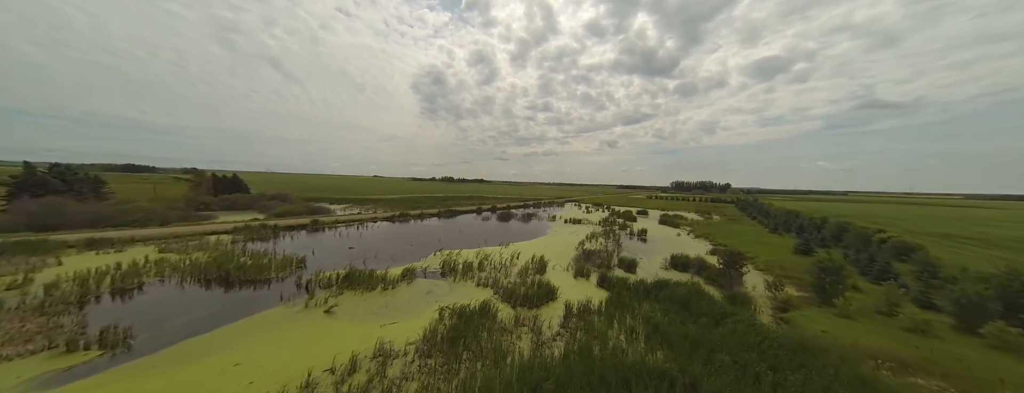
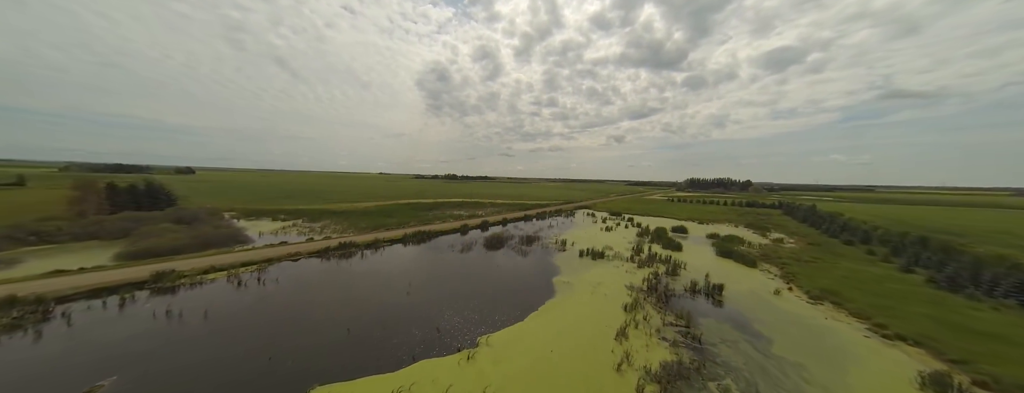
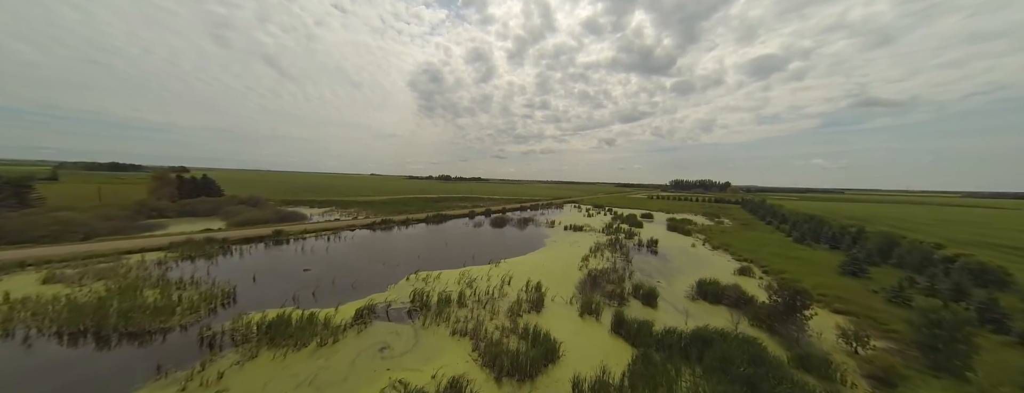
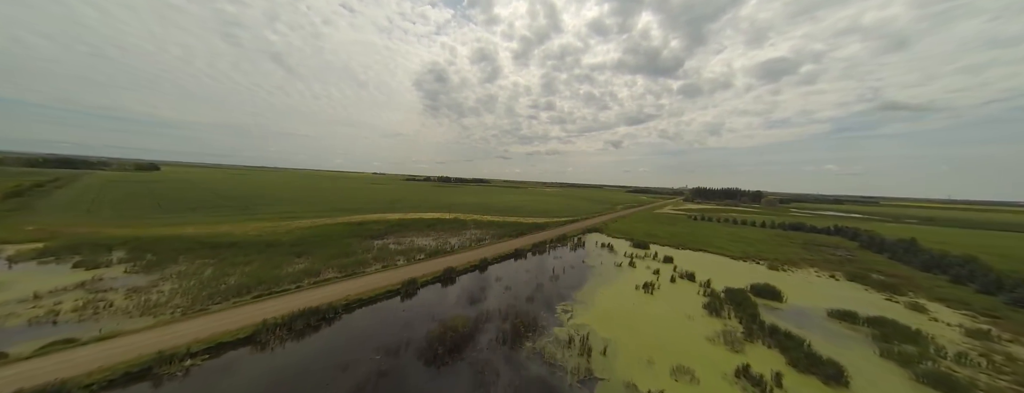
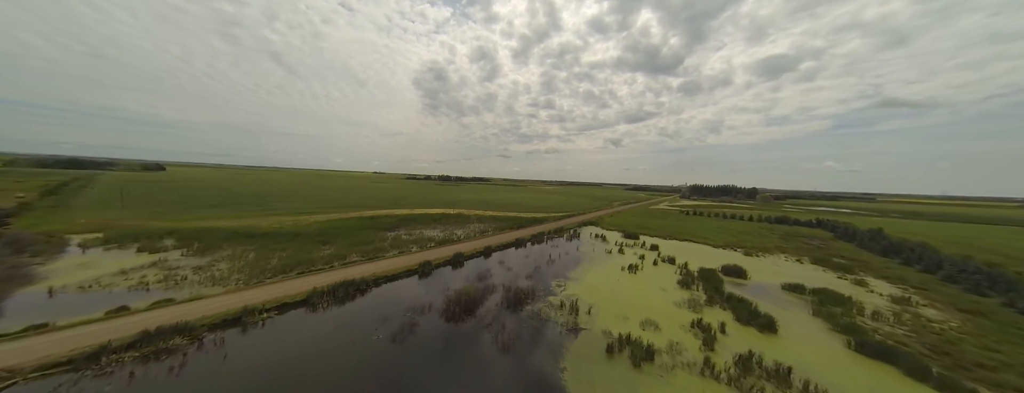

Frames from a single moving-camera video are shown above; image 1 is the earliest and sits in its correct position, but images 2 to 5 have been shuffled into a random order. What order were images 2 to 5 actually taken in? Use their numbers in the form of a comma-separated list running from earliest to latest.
3, 2, 5, 4
